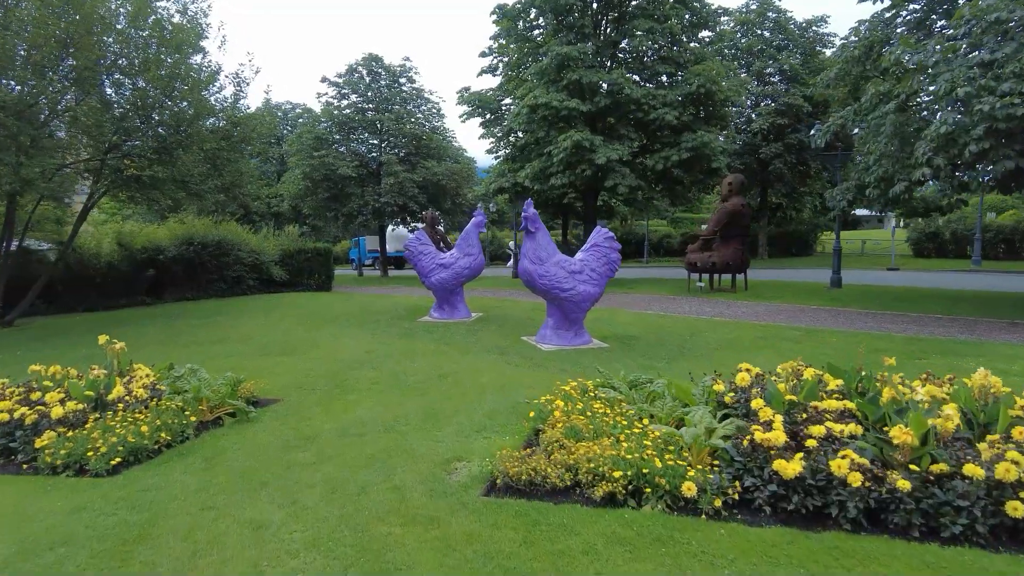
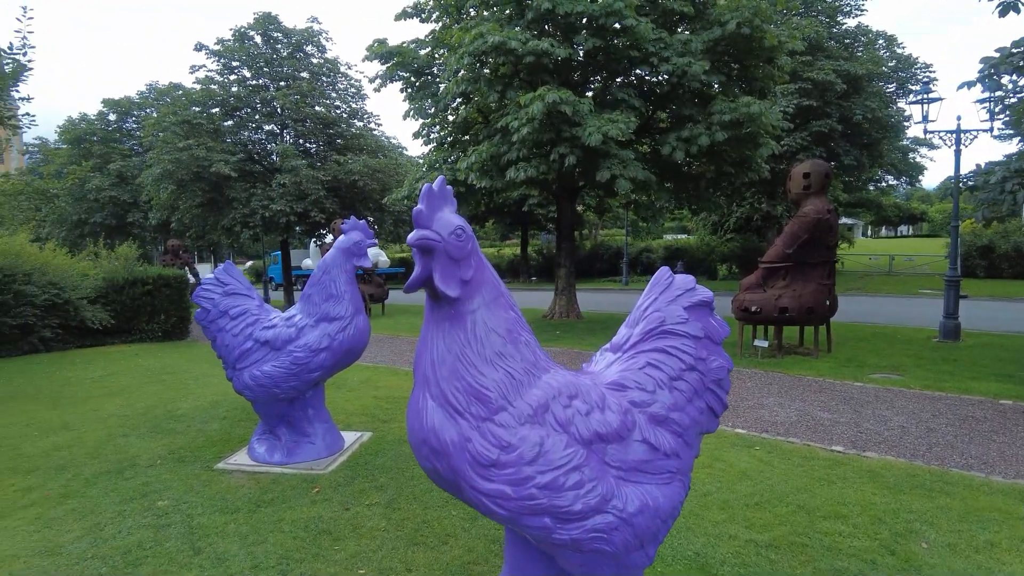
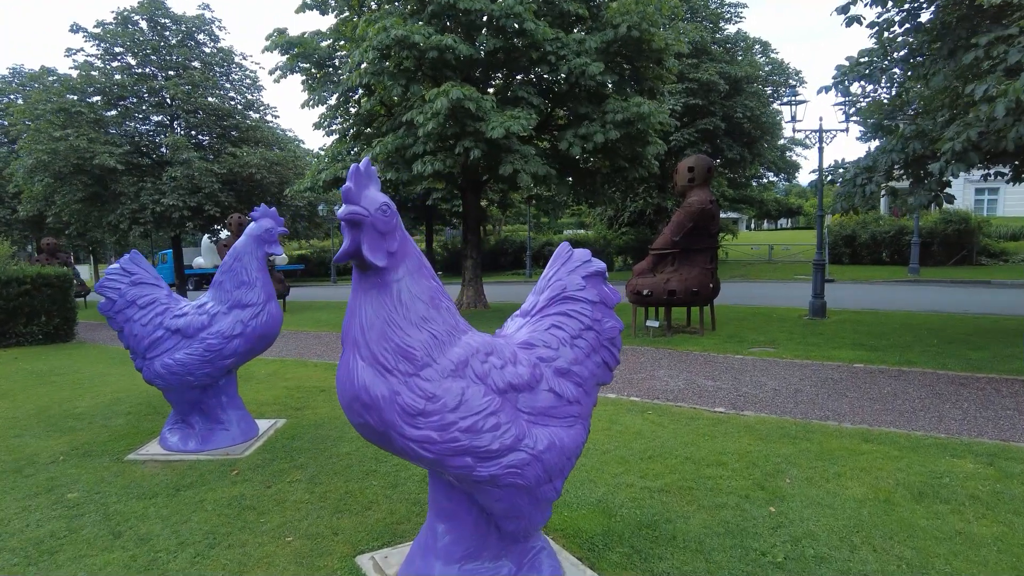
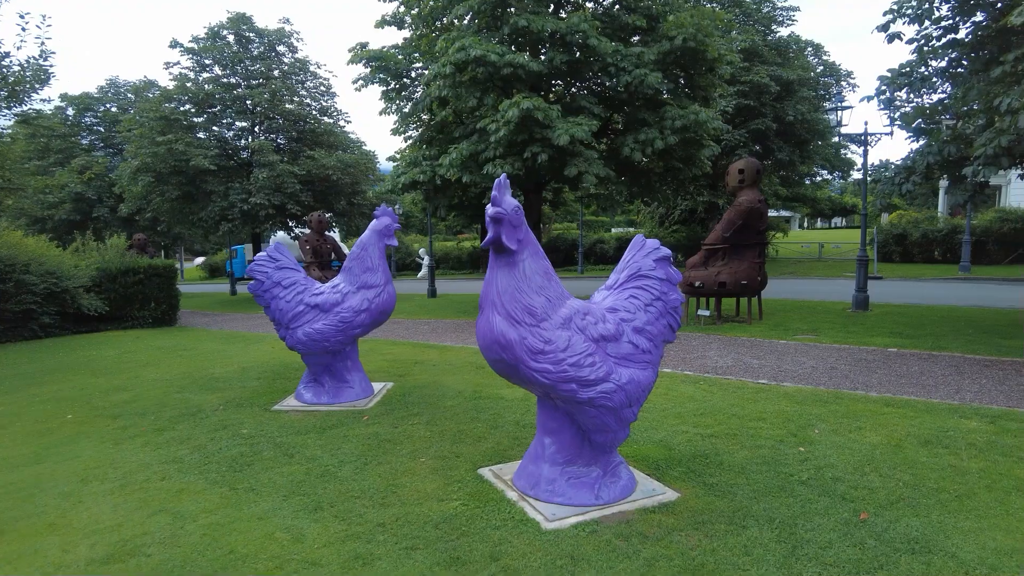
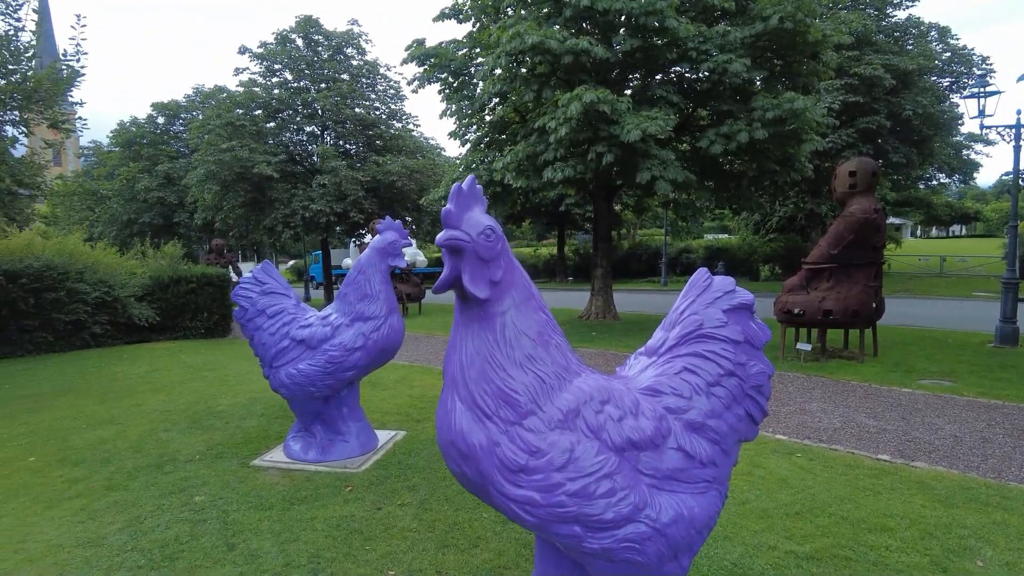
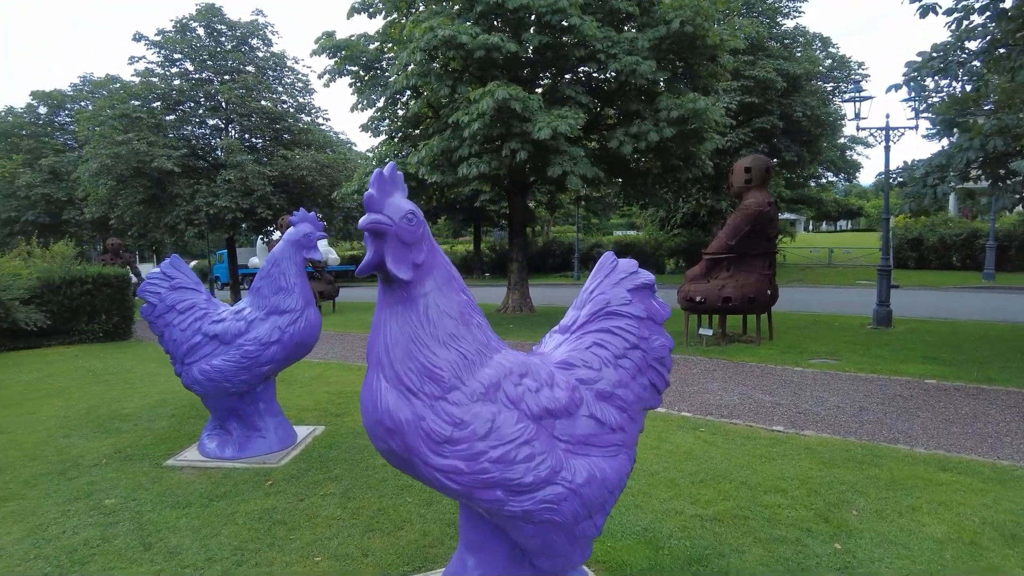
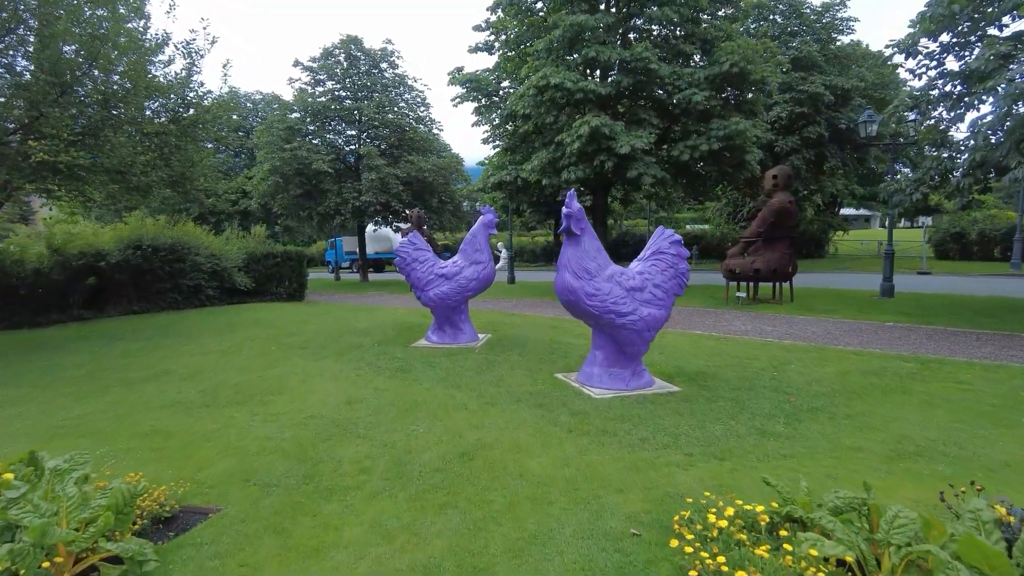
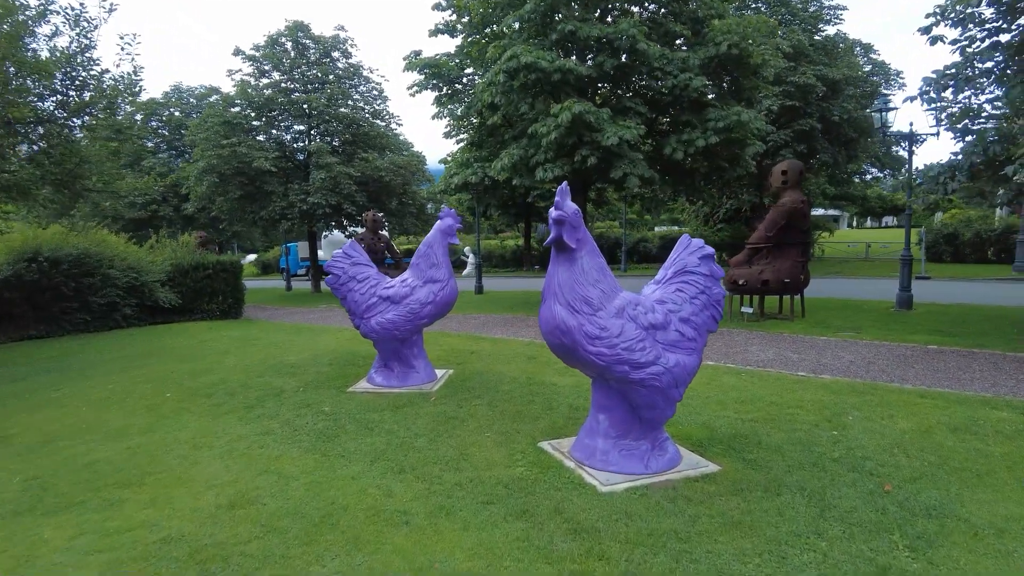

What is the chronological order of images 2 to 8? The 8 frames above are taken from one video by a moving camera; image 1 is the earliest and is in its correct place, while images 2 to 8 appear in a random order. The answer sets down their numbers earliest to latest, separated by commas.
7, 8, 4, 3, 6, 2, 5
